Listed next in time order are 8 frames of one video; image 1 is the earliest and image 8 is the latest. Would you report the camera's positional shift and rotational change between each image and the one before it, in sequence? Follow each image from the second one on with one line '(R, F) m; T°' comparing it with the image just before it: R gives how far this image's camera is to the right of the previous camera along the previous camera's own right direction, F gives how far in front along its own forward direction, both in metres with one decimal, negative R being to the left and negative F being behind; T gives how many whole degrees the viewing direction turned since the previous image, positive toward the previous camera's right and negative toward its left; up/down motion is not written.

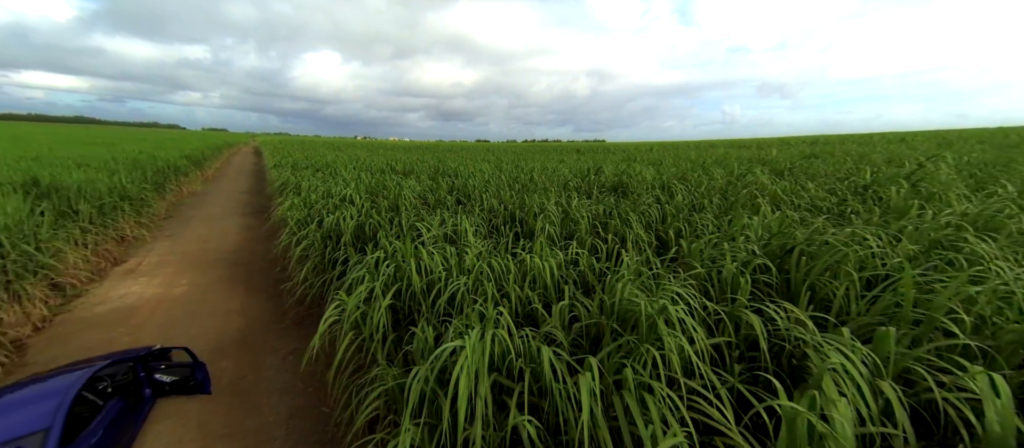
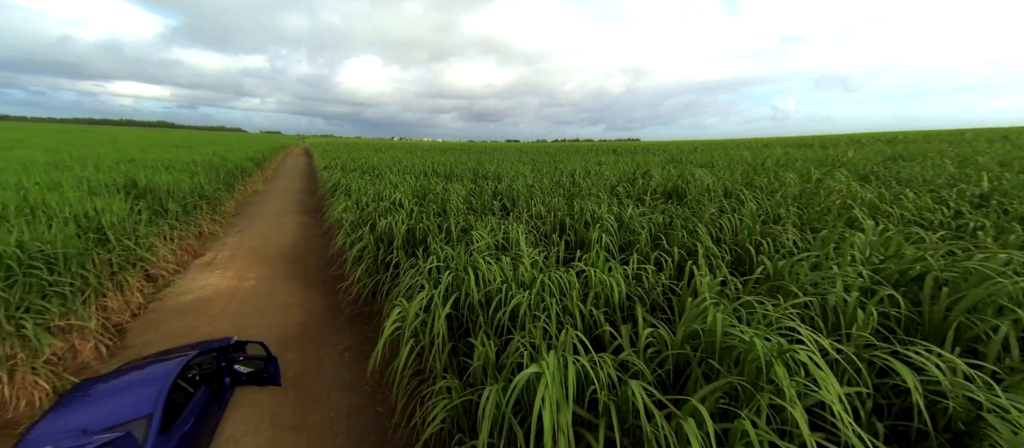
(-0.2, +0.1) m; -6°
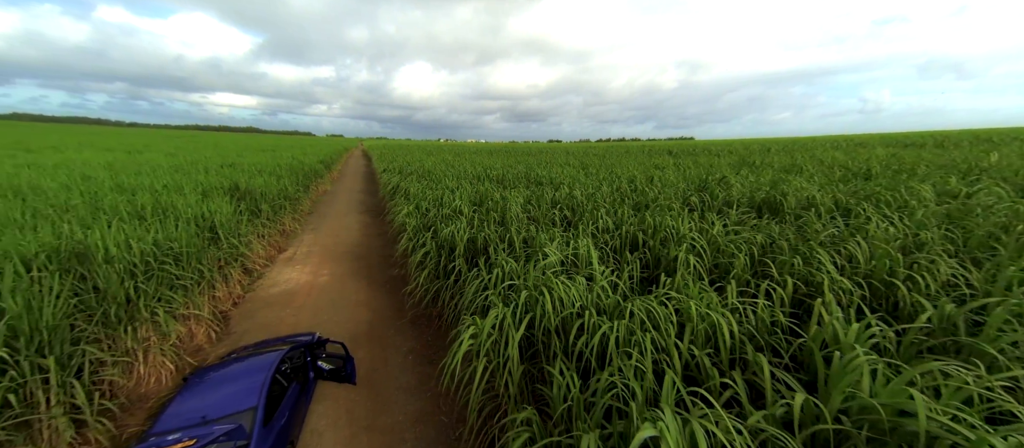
(-0.2, +0.1) m; -8°
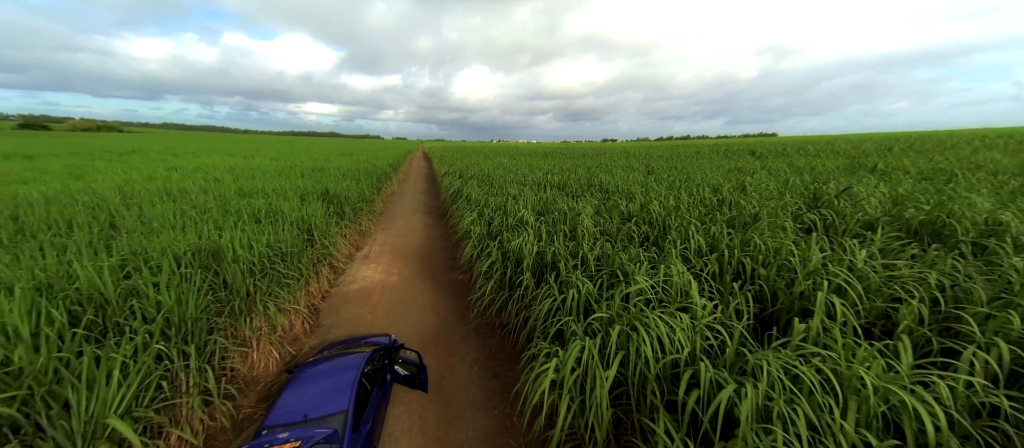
(-0.2, +0.1) m; -10°
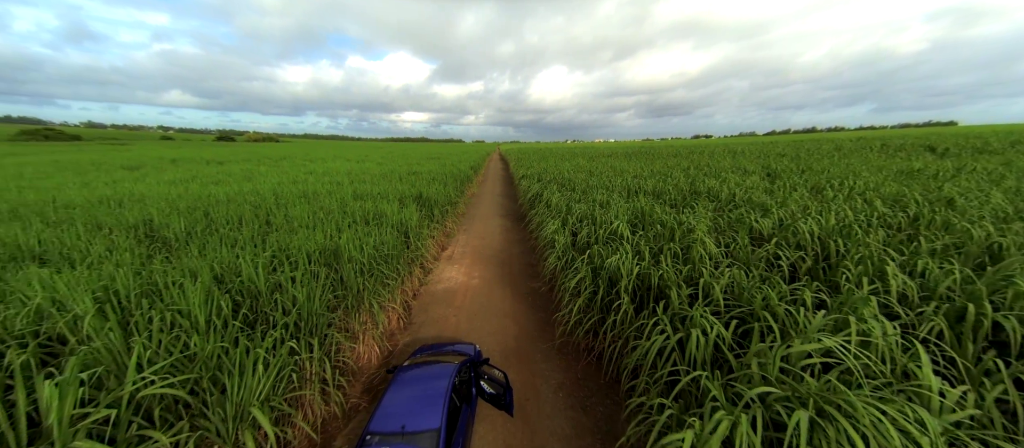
(-0.2, +0.2) m; -14°
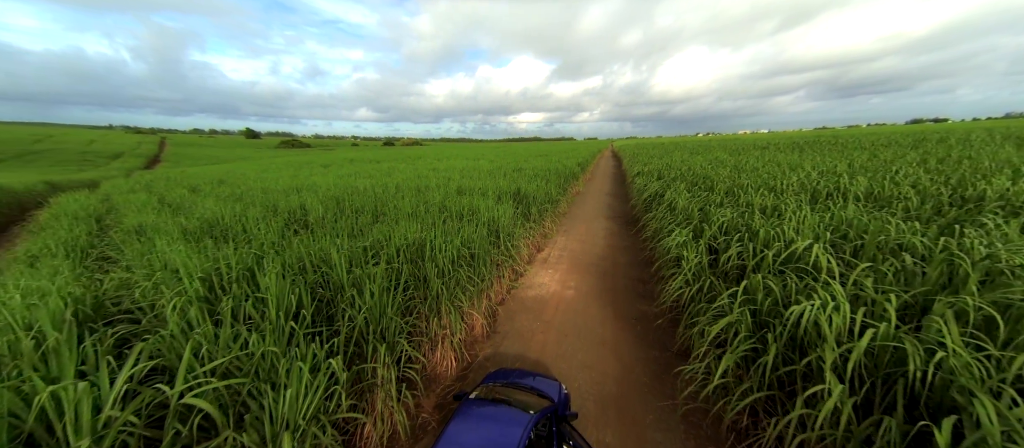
(0.0, +0.7) m; -20°
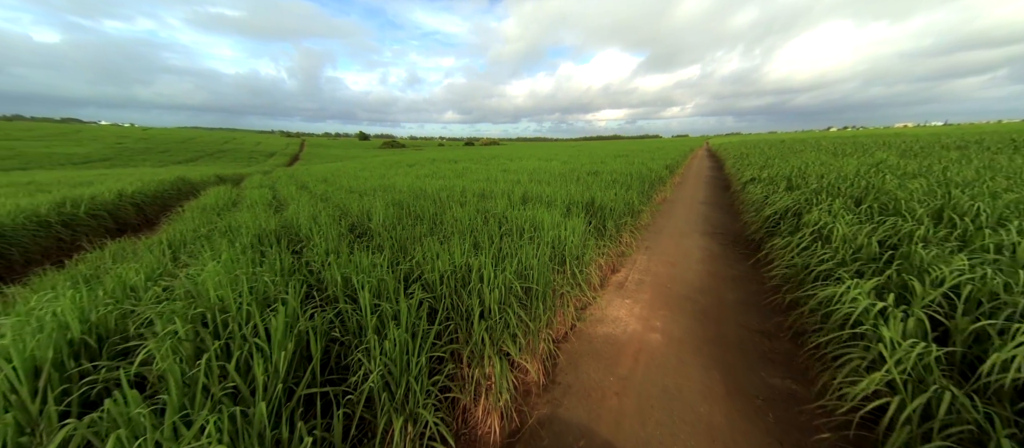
(0.0, +0.8) m; -14°
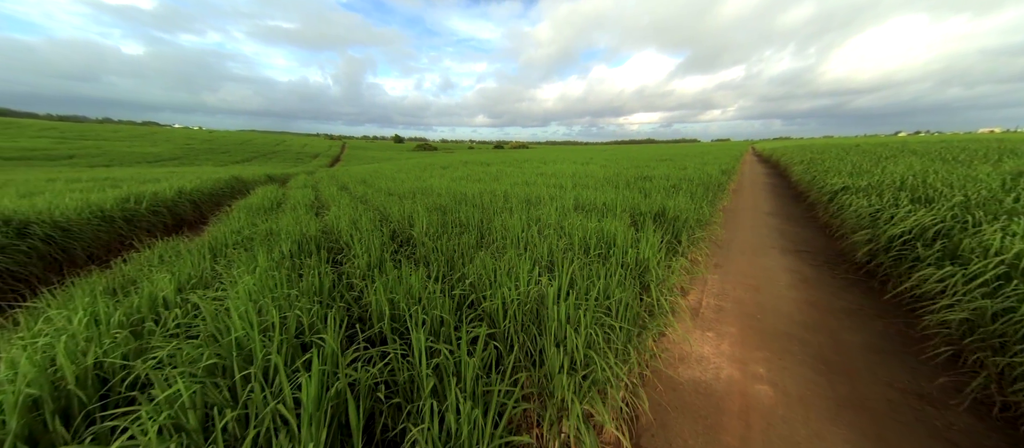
(-0.4, +0.6) m; -5°
